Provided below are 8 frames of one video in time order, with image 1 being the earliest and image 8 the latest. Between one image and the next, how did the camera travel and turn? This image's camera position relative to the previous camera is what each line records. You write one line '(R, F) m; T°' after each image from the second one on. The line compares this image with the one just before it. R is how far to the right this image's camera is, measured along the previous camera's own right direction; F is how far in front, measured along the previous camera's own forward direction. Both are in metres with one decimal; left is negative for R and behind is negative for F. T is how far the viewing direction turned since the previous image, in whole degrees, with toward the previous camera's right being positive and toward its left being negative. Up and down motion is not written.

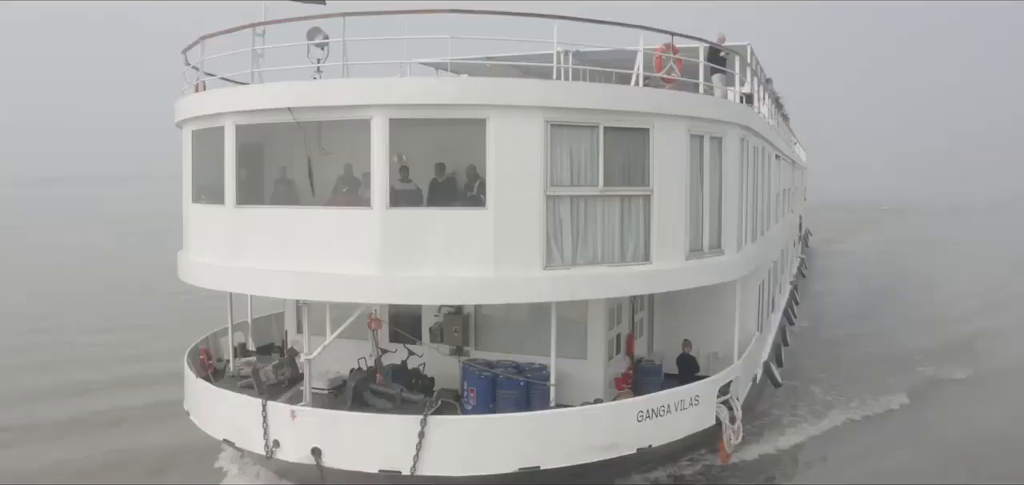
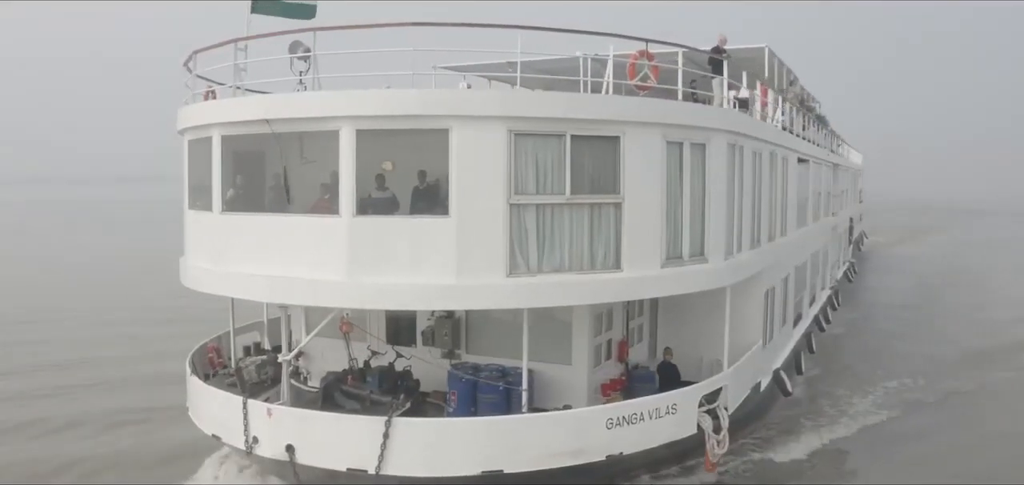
(+1.0, -0.1) m; -5°
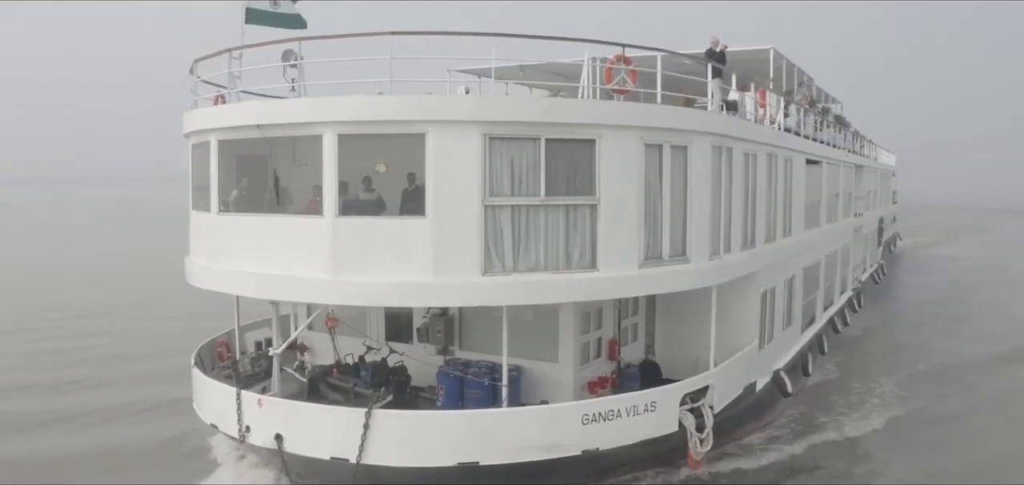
(+0.7, -0.3) m; -3°
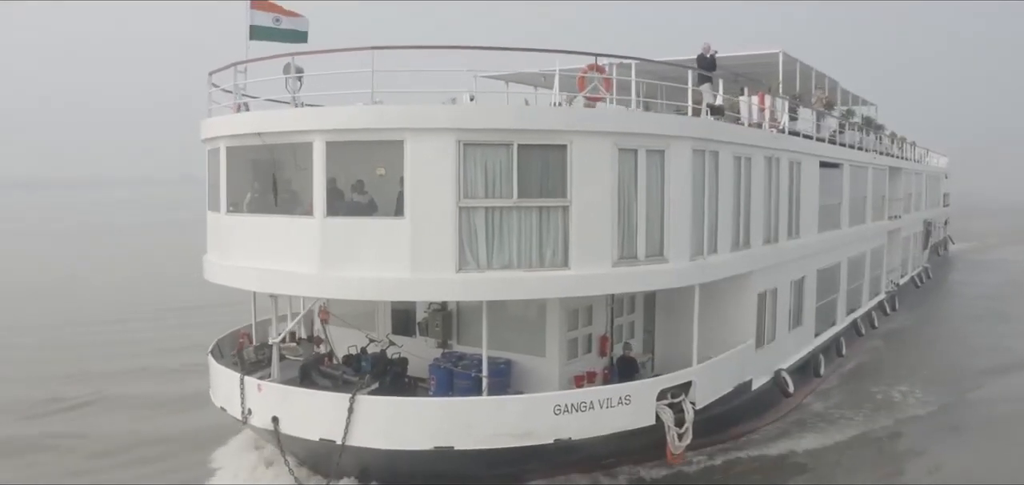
(+1.0, -0.5) m; -5°
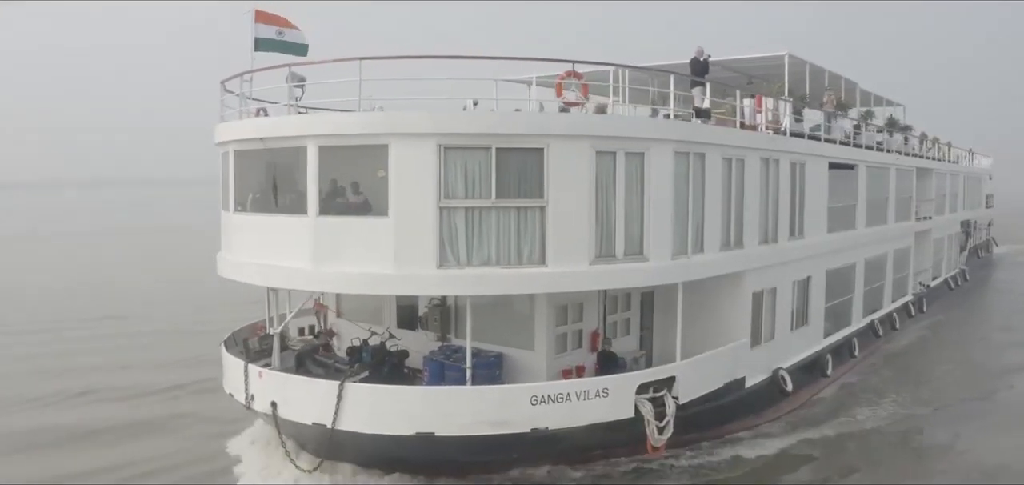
(+0.9, -0.4) m; -4°
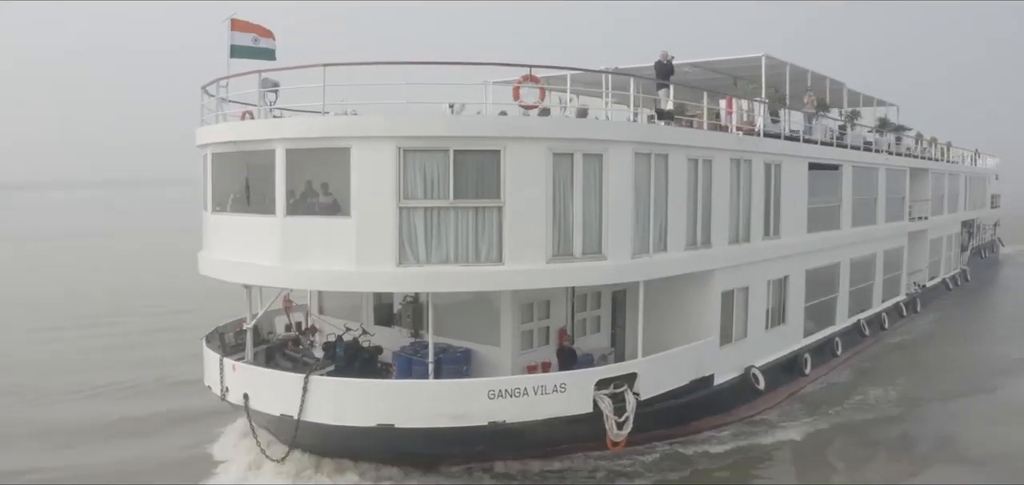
(+0.8, -0.3) m; -2°
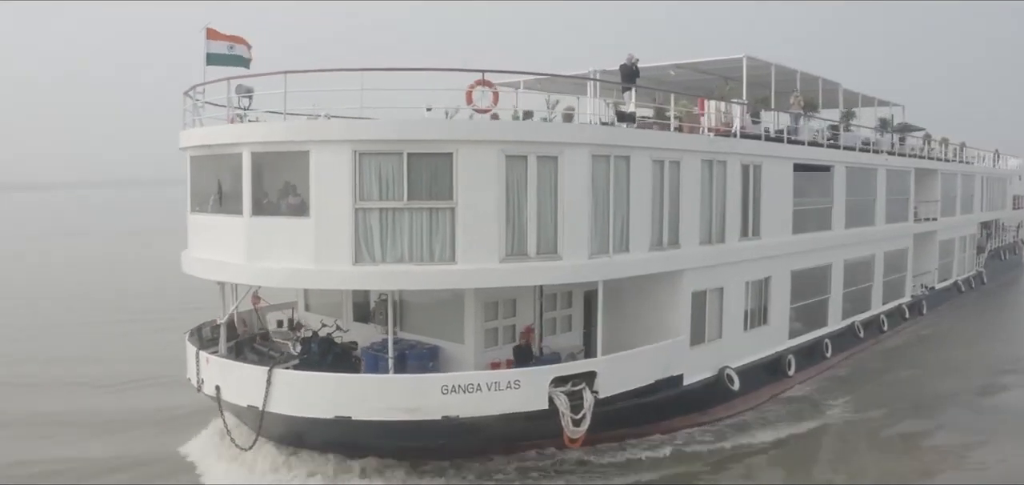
(+1.1, -0.2) m; -3°
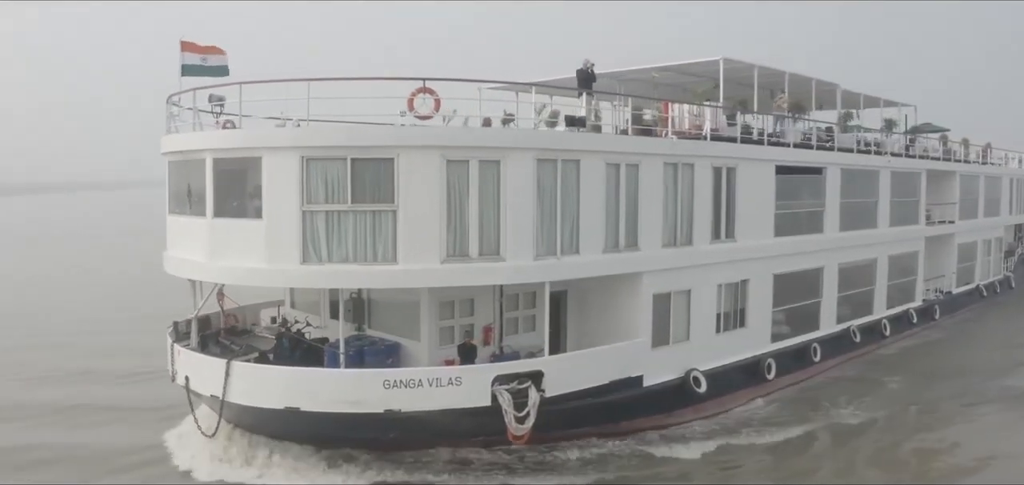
(+1.7, -0.3) m; -5°
